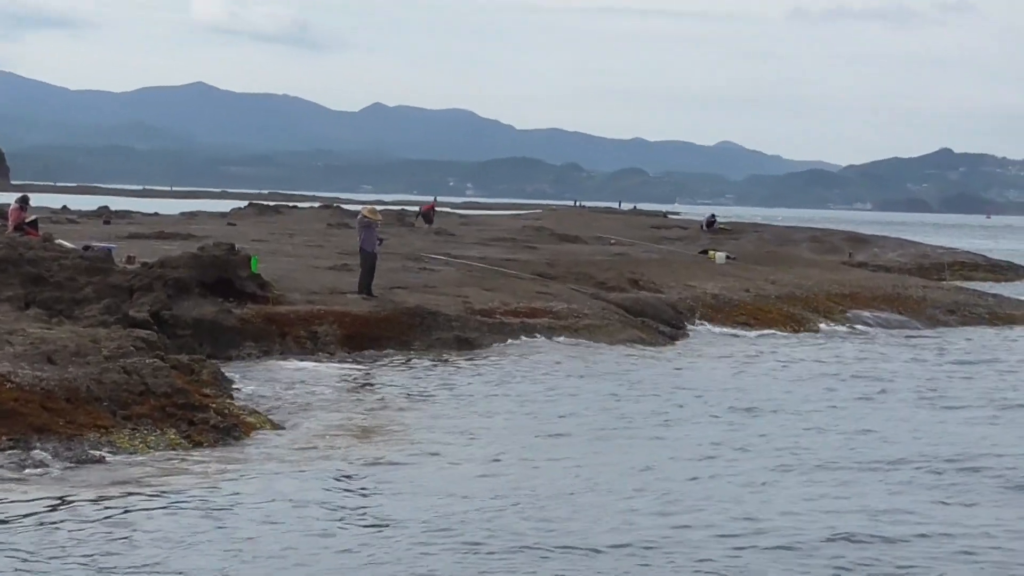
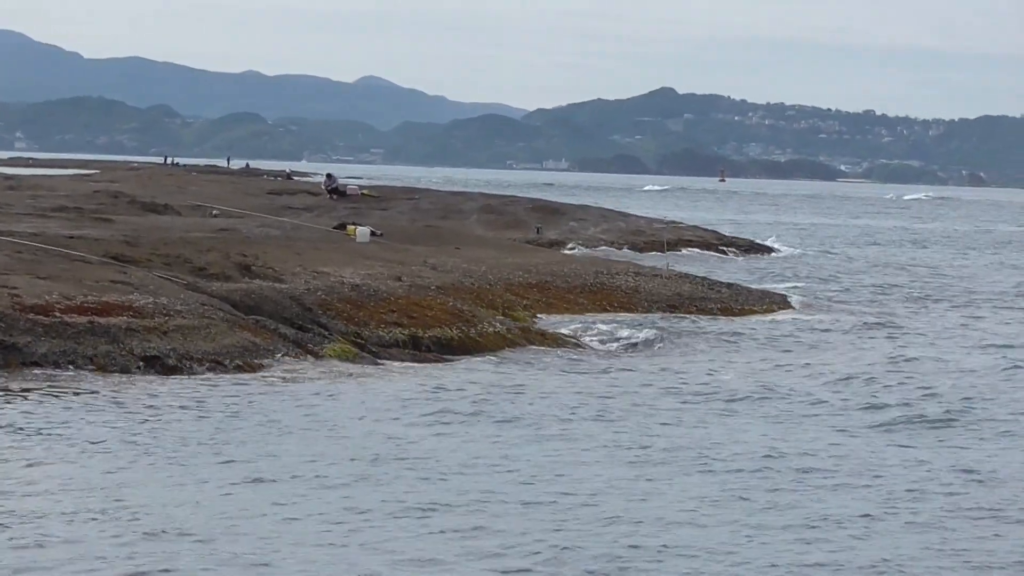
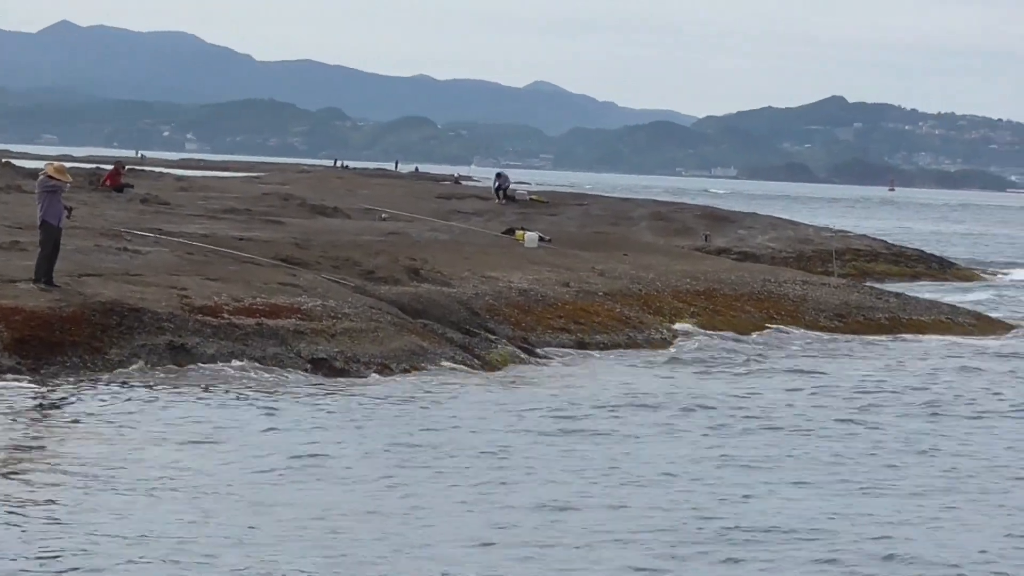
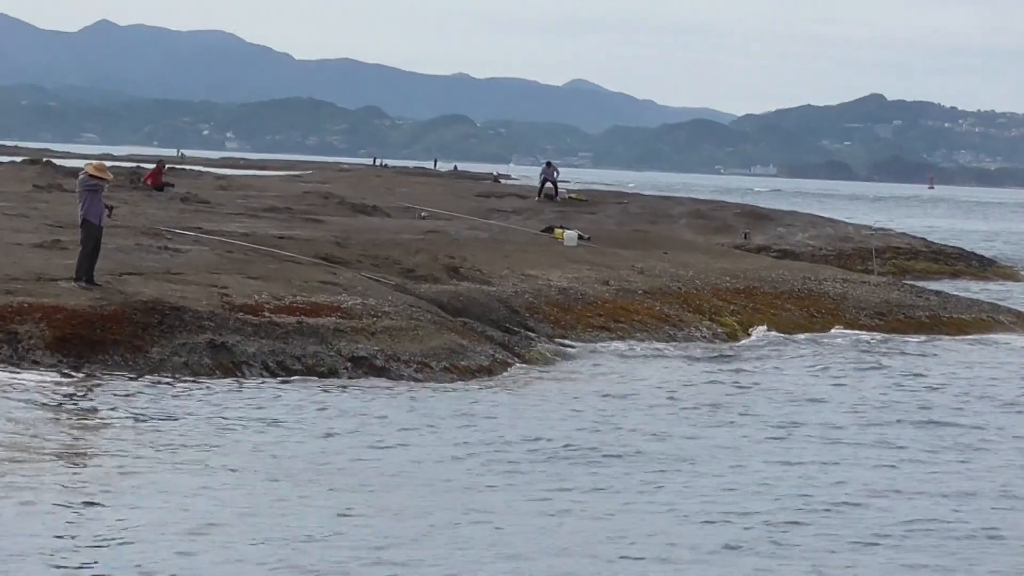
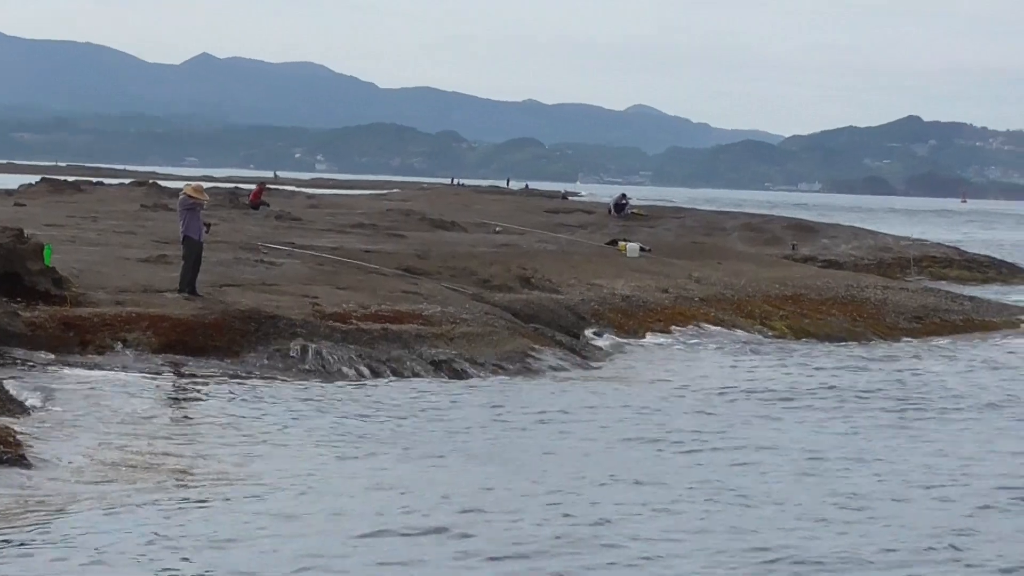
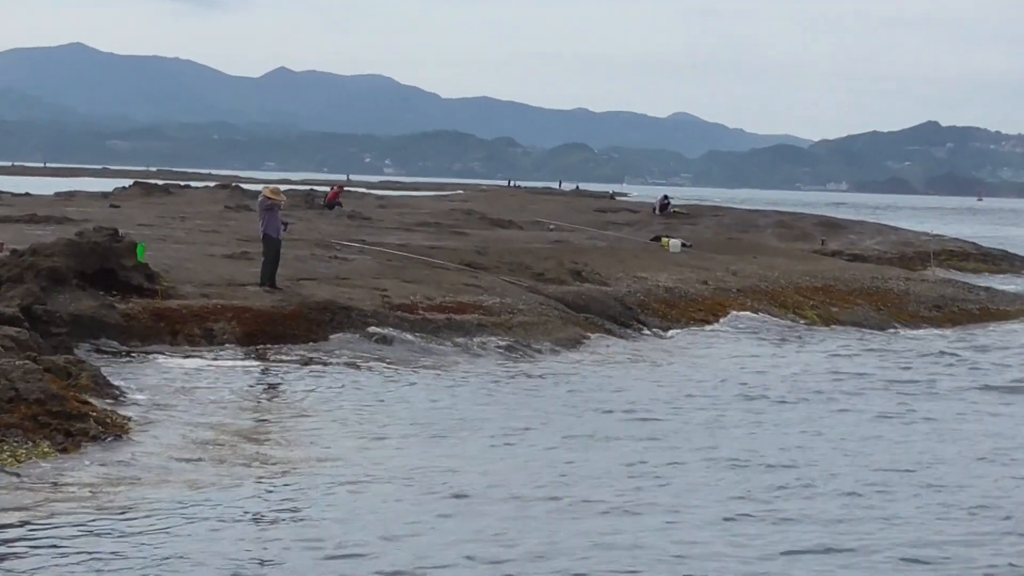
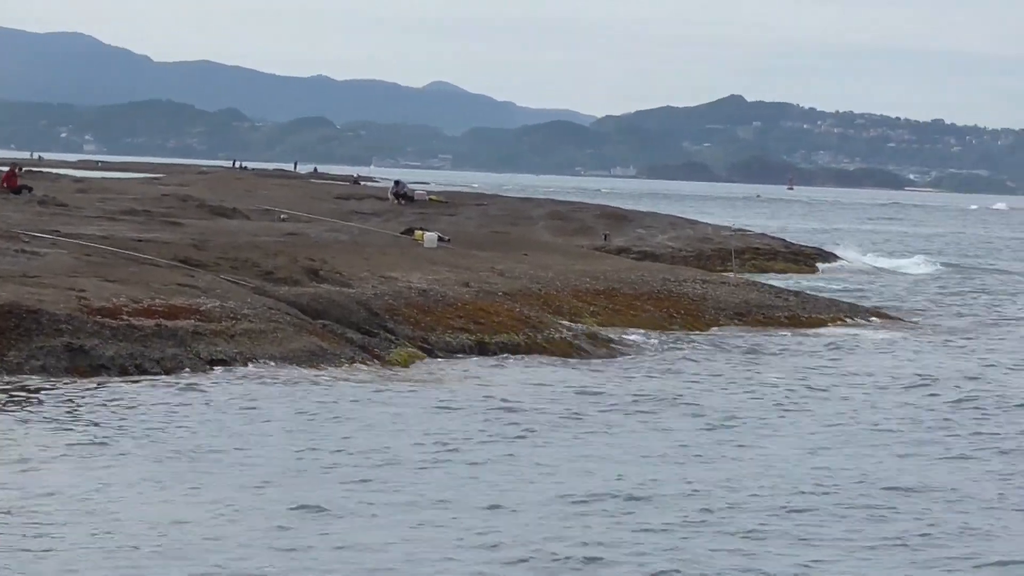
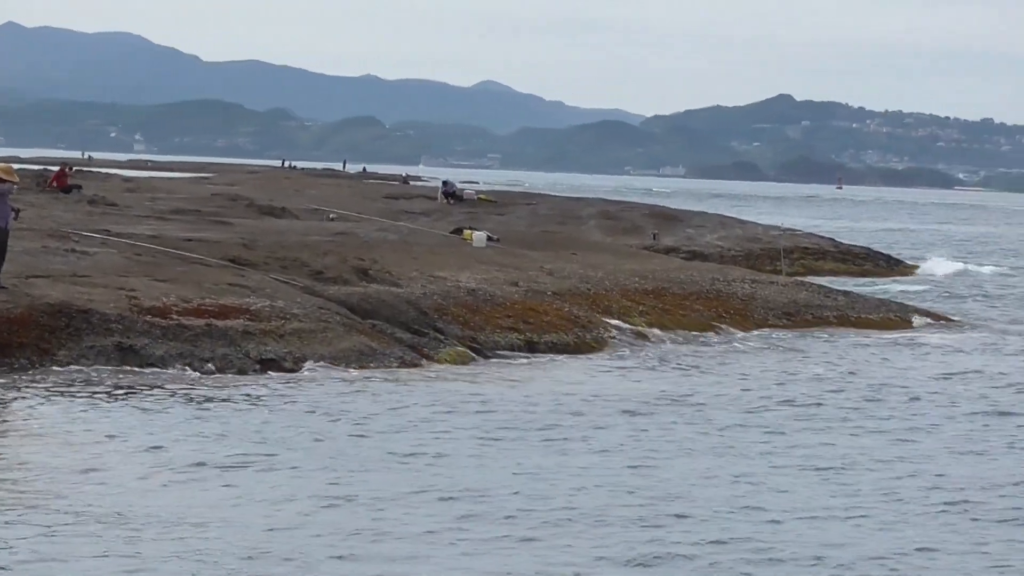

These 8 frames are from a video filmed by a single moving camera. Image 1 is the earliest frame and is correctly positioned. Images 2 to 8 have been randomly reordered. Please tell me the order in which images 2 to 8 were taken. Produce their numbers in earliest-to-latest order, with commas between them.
6, 5, 4, 3, 8, 7, 2
